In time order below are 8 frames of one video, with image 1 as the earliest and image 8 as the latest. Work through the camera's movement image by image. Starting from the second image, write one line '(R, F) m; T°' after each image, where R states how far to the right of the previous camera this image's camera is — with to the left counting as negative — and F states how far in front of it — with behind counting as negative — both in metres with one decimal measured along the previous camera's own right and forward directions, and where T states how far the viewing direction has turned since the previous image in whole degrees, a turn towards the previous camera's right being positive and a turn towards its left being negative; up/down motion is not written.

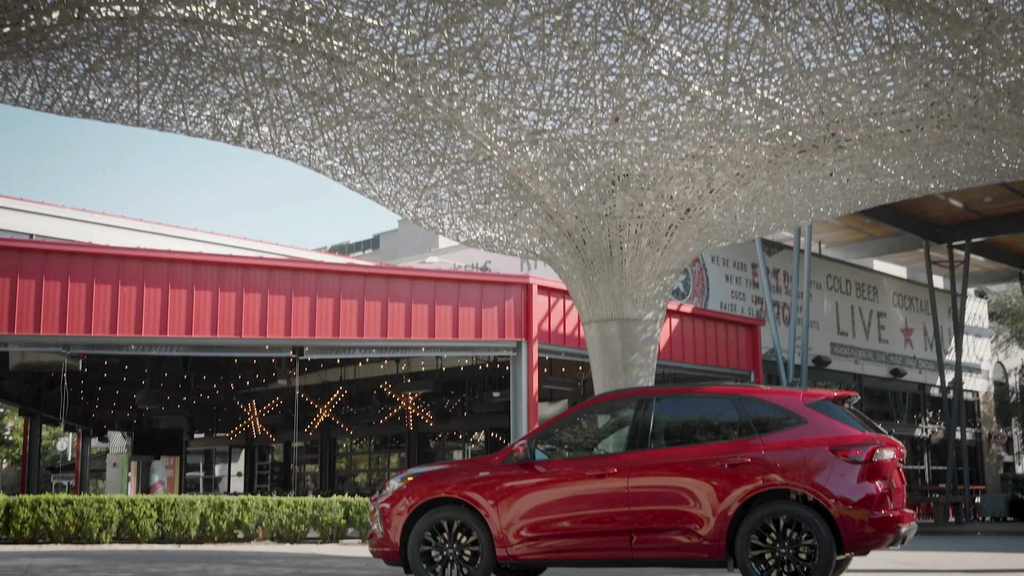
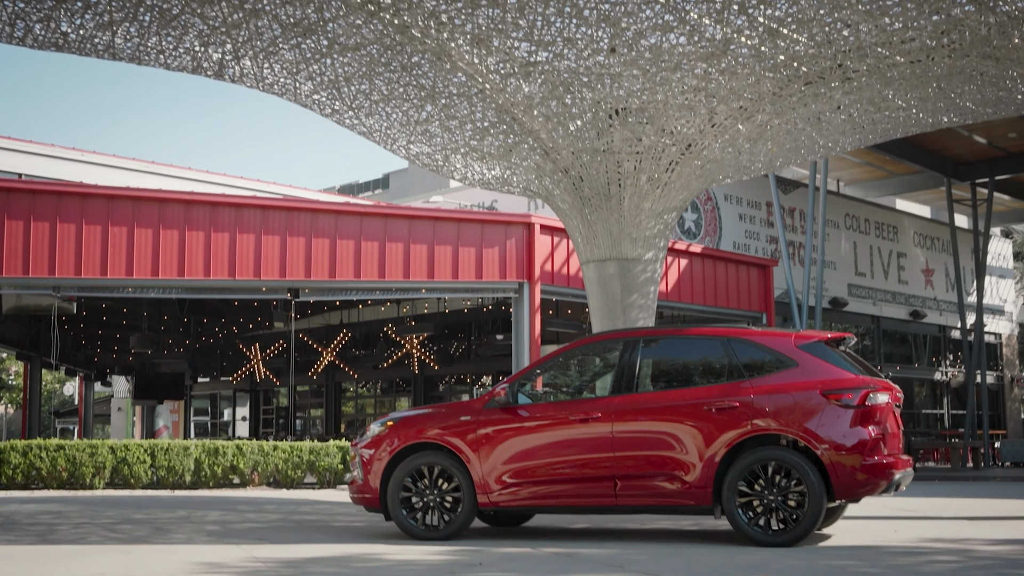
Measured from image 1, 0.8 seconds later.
(+0.3, +0.4) m; -1°
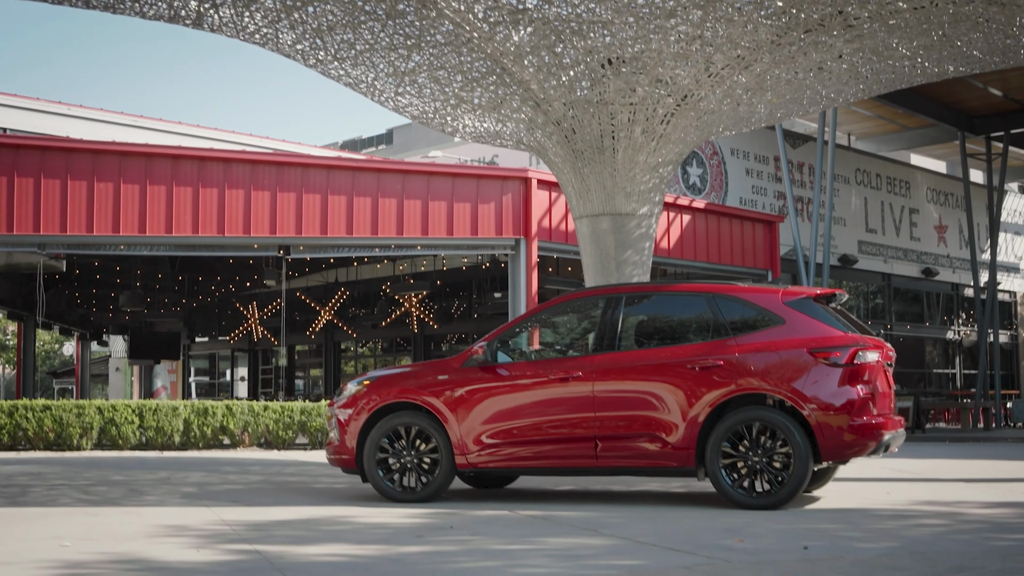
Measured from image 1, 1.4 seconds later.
(+0.3, +0.3) m; -1°
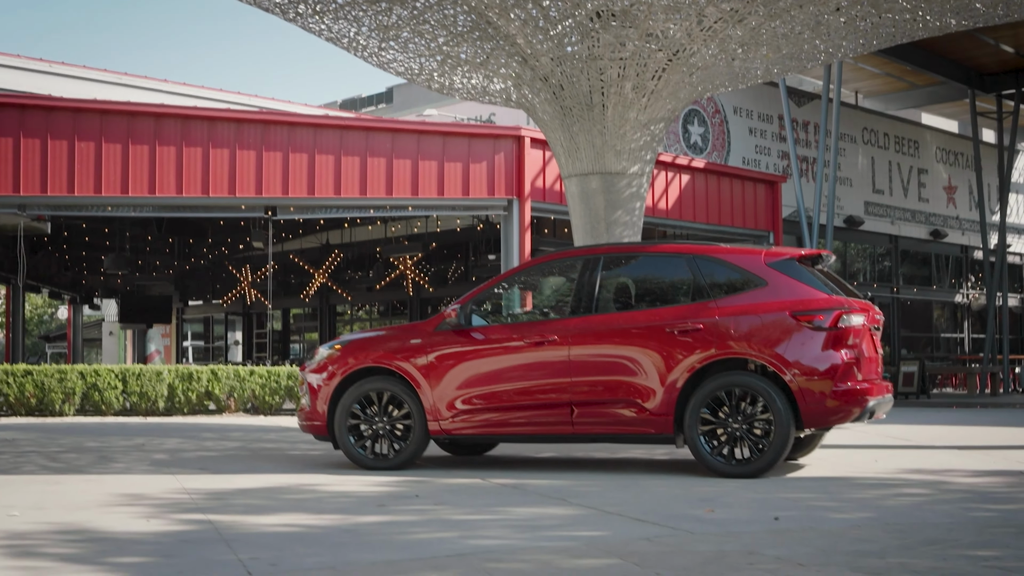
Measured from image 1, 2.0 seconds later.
(+0.3, +0.3) m; -1°
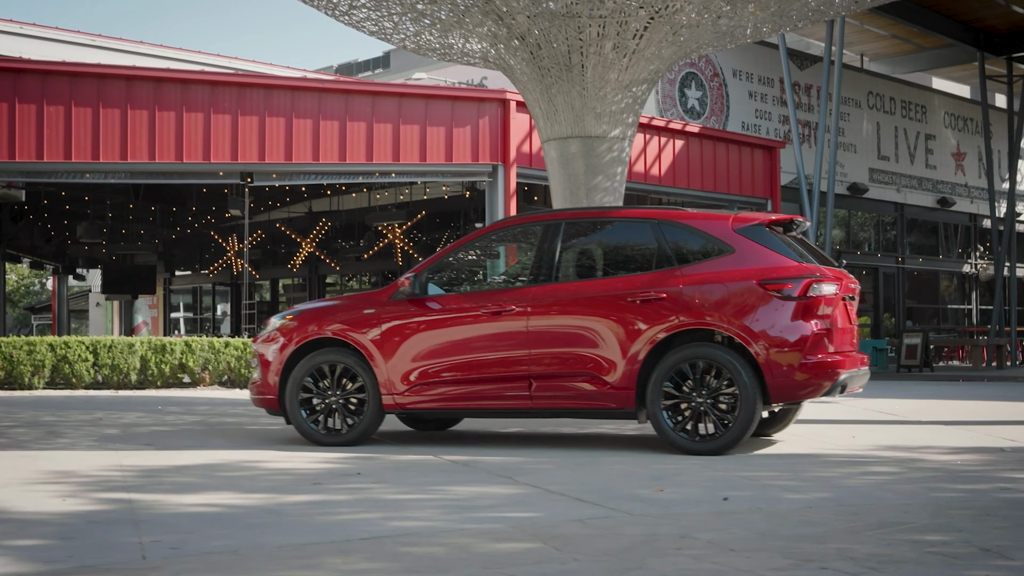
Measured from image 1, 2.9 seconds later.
(+0.4, +0.4) m; -1°
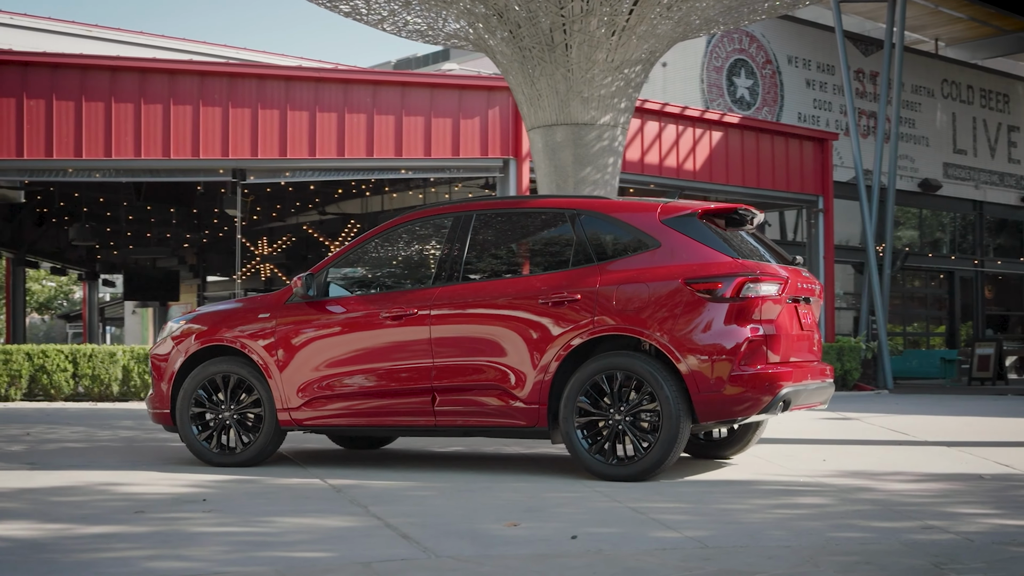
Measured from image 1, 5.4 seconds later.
(+1.1, +1.1) m; -6°
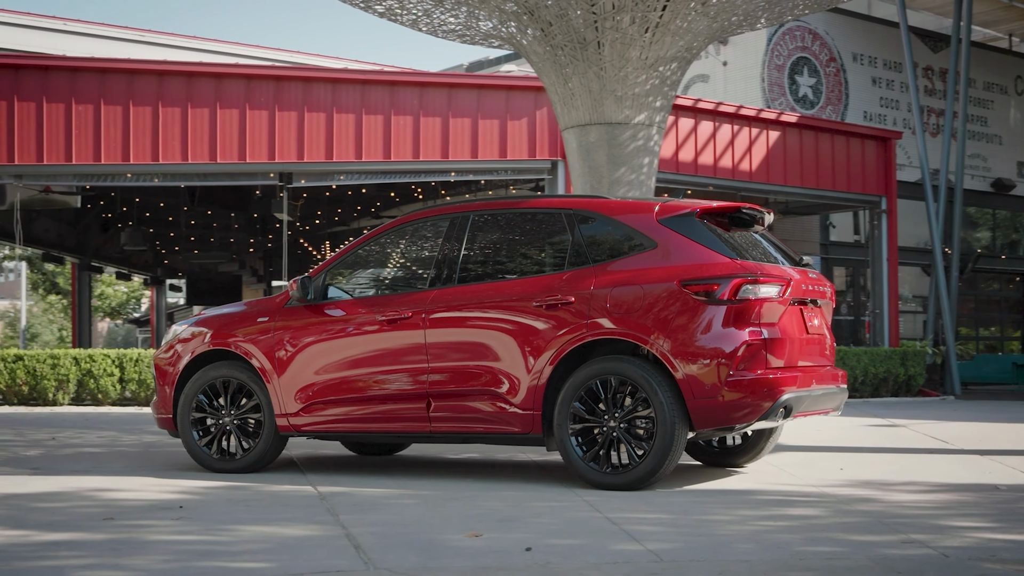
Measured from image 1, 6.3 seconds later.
(+0.5, +0.2) m; -4°
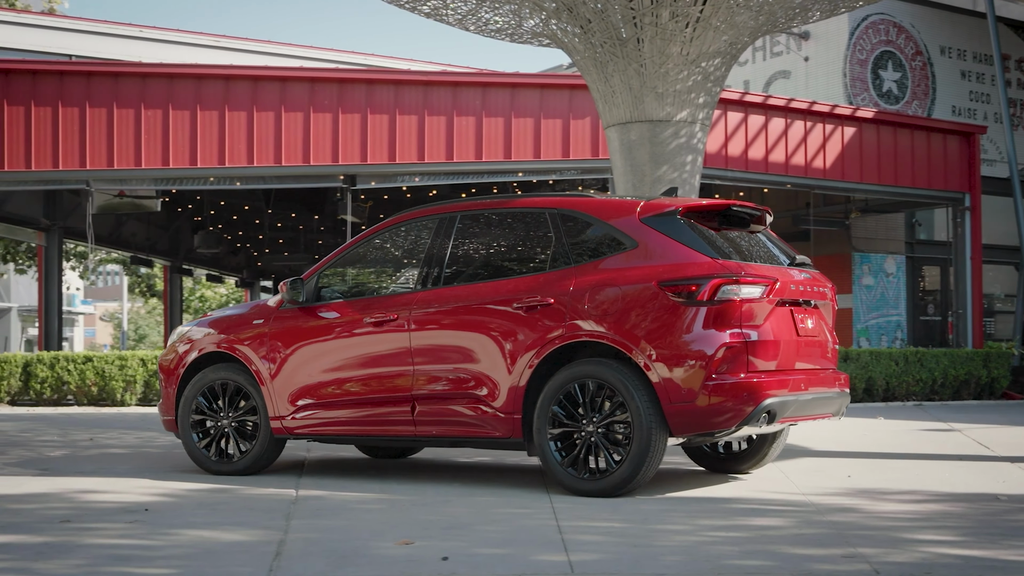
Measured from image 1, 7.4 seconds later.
(+0.7, +0.2) m; -6°
